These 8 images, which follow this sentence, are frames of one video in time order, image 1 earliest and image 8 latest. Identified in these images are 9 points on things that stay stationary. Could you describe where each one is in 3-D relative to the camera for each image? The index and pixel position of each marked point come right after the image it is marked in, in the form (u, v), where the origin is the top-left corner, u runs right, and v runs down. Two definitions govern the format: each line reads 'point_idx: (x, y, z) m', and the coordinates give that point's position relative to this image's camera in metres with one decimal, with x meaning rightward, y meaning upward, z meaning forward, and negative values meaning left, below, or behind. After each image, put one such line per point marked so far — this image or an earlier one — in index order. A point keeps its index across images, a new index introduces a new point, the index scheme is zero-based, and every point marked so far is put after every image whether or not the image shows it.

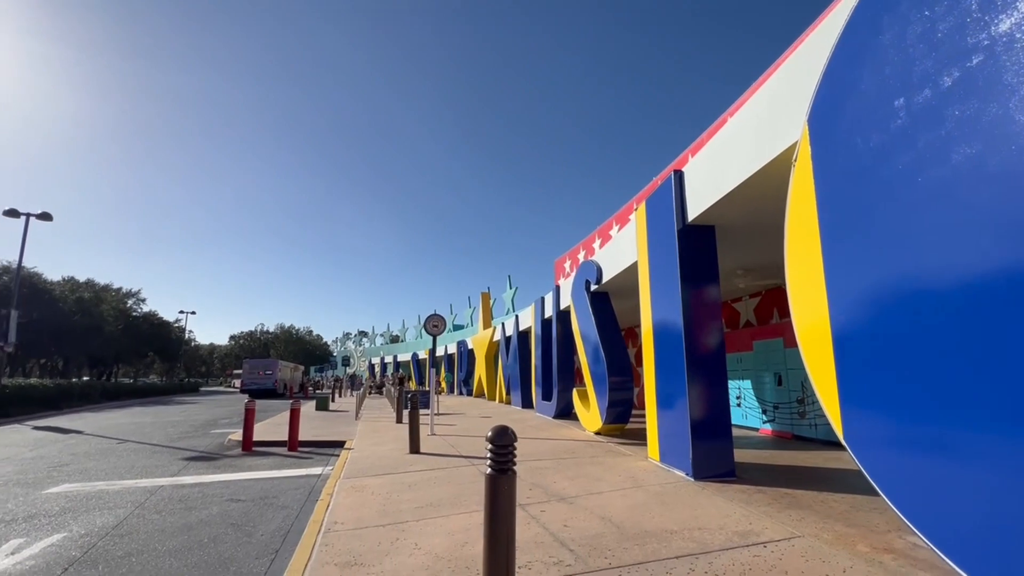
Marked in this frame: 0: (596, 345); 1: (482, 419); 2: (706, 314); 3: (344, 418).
0: (+2.1, -1.4, +11.8) m
1: (-1.1, -4.8, +17.3) m
2: (+2.9, -0.4, +7.1) m
3: (-6.9, -5.3, +19.2) m
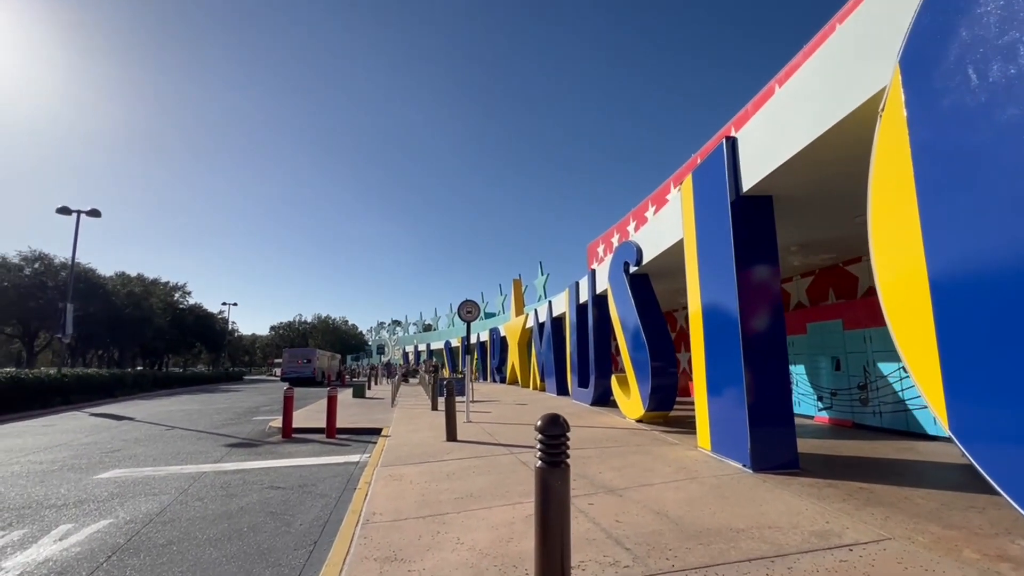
0: (+3.0, -1.0, +11.3) m
1: (+0.2, -4.3, +17.0) m
2: (+3.5, -0.1, +6.5) m
3: (-5.4, -4.8, +19.4) m
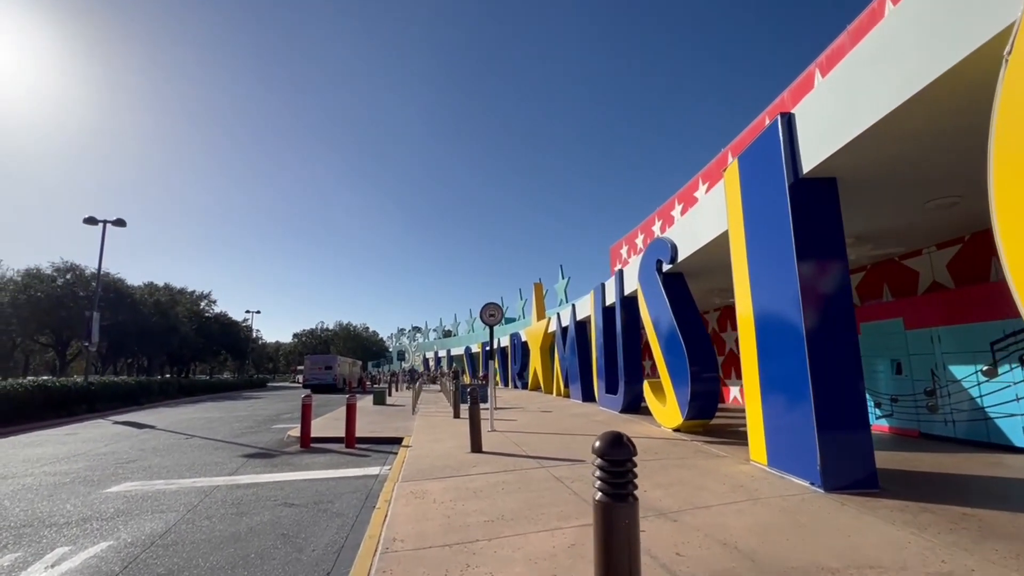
0: (+3.6, -1.0, +10.5) m
1: (+1.1, -4.4, +16.3) m
2: (+3.9, 0.0, +5.8) m
3: (-4.5, -5.0, +18.9) m
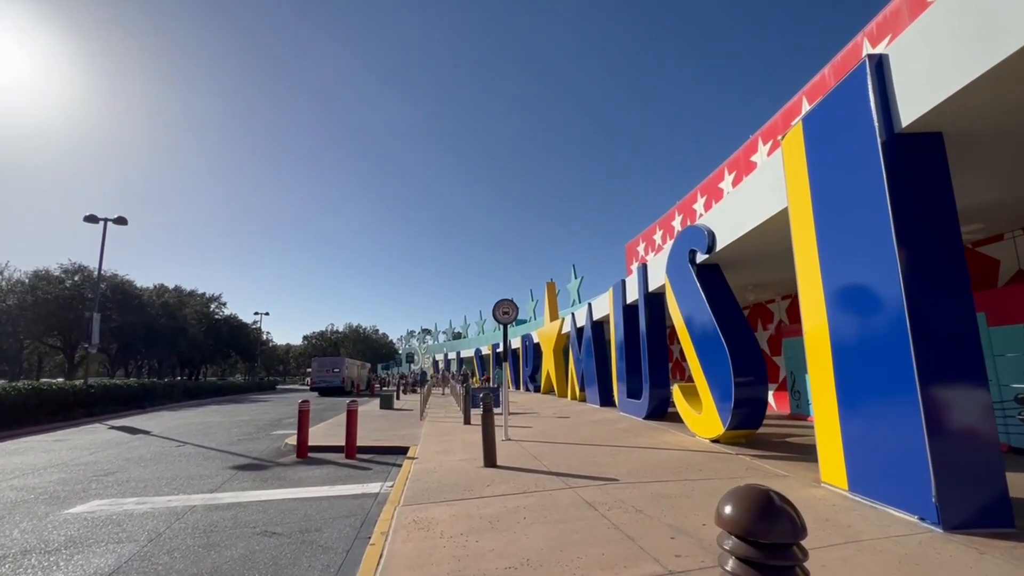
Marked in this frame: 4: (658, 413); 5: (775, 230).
0: (+3.9, -0.8, +9.3) m
1: (+1.5, -4.2, +15.2) m
2: (+4.1, +0.2, +4.6) m
3: (-3.9, -4.9, +17.8) m
4: (+4.3, -3.7, +13.8) m
5: (+4.9, +1.1, +8.7) m
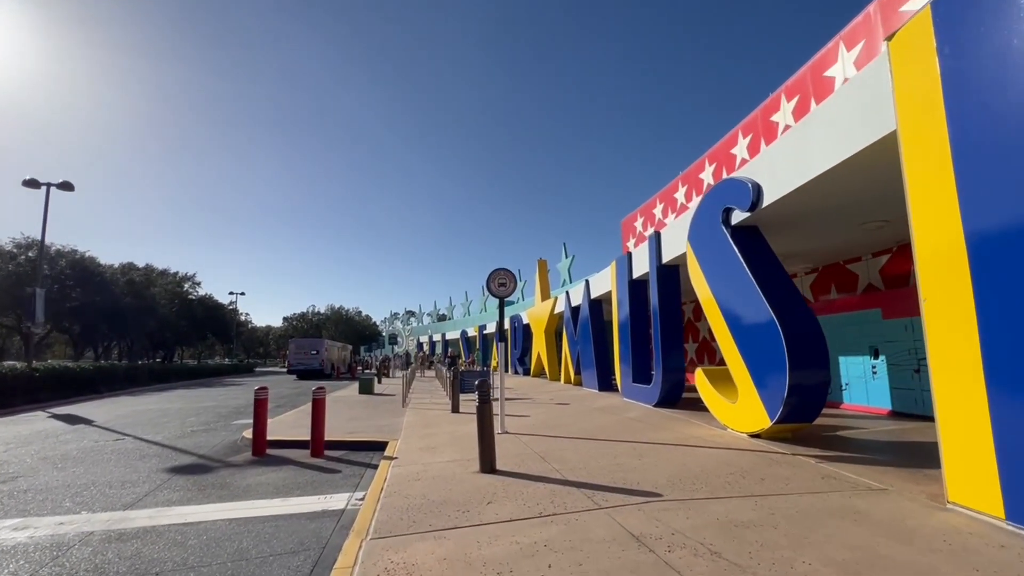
0: (+4.0, -0.2, +7.7) m
1: (+1.3, -3.4, +13.6) m
2: (+4.3, +0.6, +2.9) m
3: (-4.2, -4.0, +16.1) m
4: (+4.1, -2.9, +12.3) m
5: (+5.0, +1.6, +7.1) m
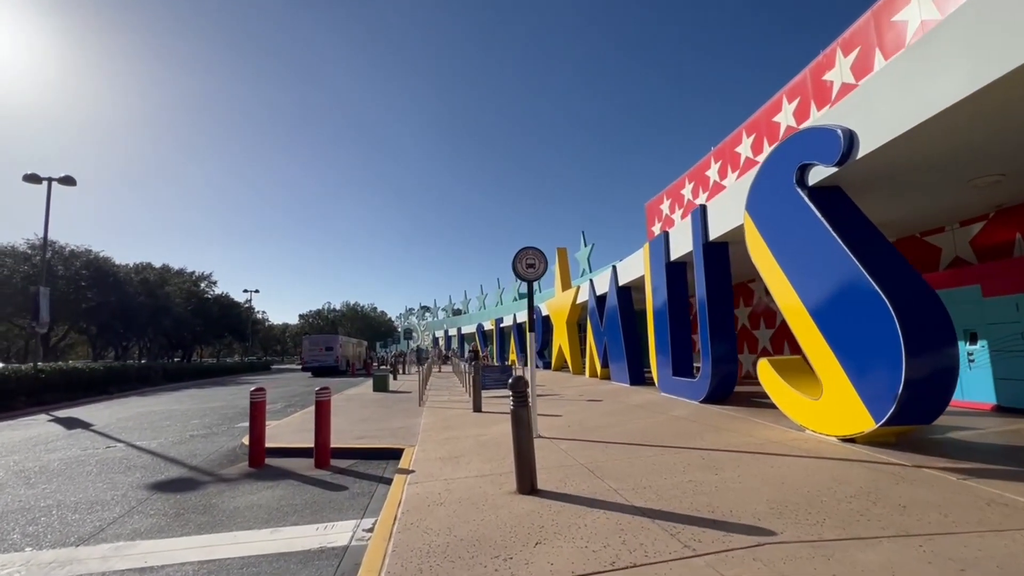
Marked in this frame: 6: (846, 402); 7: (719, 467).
0: (+4.4, +0.1, +6.2) m
1: (+2.1, -3.0, +12.3) m
2: (+4.6, +0.9, +1.5) m
3: (-3.4, -3.6, +14.9) m
4: (+4.8, -2.5, +10.9) m
5: (+5.4, +2.0, +5.6) m
6: (+4.5, -1.5, +6.4) m
7: (+2.4, -2.1, +5.4) m
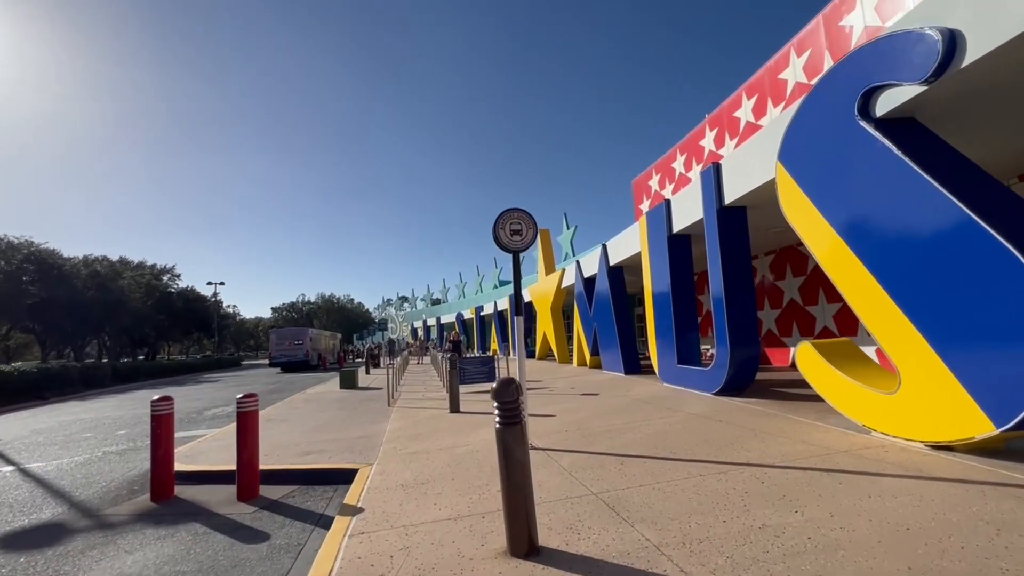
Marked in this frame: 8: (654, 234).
0: (+4.3, +0.6, +4.6) m
1: (+1.7, -2.5, +10.6) m
2: (+4.6, +1.2, -0.1) m
3: (-3.9, -3.2, +13.1) m
4: (+4.5, -1.9, +9.4) m
5: (+5.2, +2.5, +3.9) m
6: (+4.3, -1.1, +4.8) m
7: (+2.3, -1.7, +3.8) m
8: (+3.6, +1.4, +12.0) m
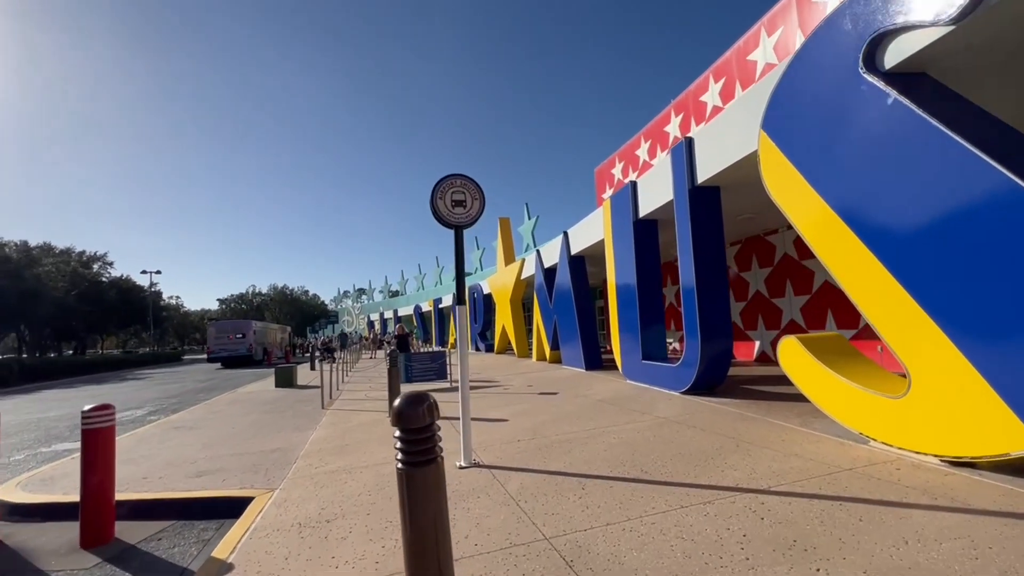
0: (+3.7, +0.7, +3.8) m
1: (+0.7, -2.3, +9.6) m
2: (+4.5, +1.3, -1.0) m
3: (-5.1, -2.9, +11.6) m
4: (+3.5, -1.7, +8.6) m
5: (+4.7, +2.6, +3.1) m
6: (+3.8, -0.9, +4.0) m
7: (+1.8, -1.6, +2.8) m
8: (+2.5, +1.6, +11.1) m
